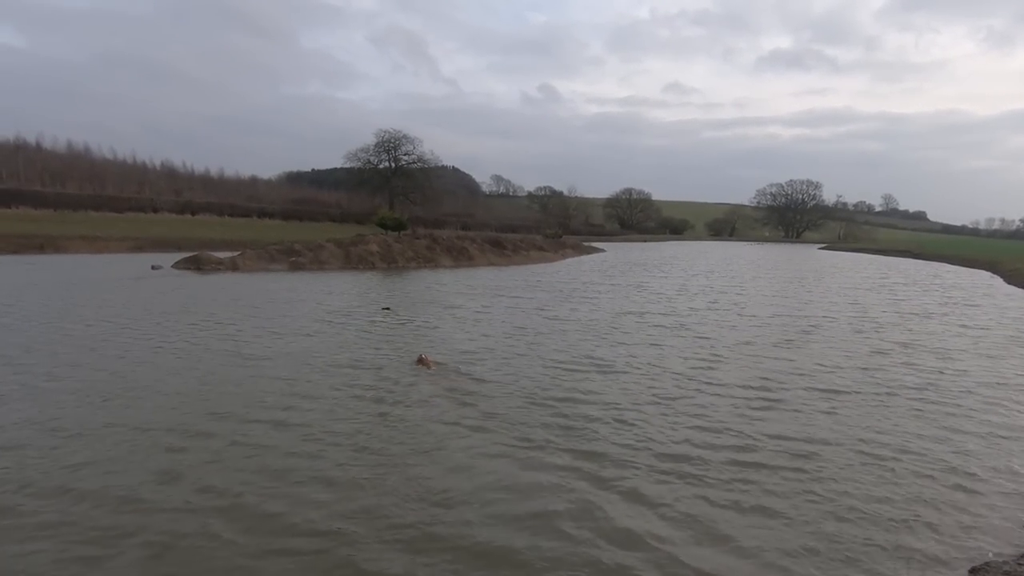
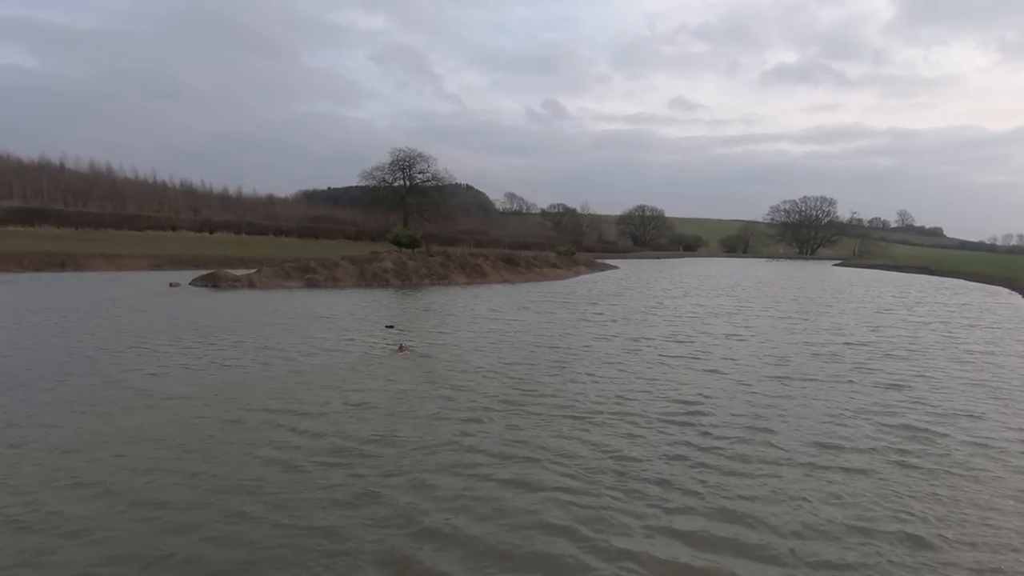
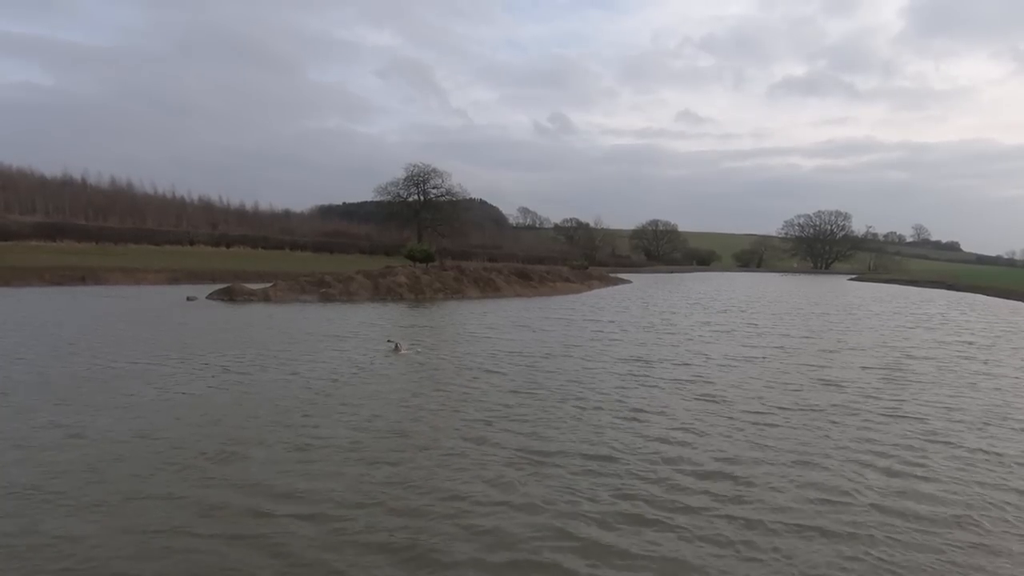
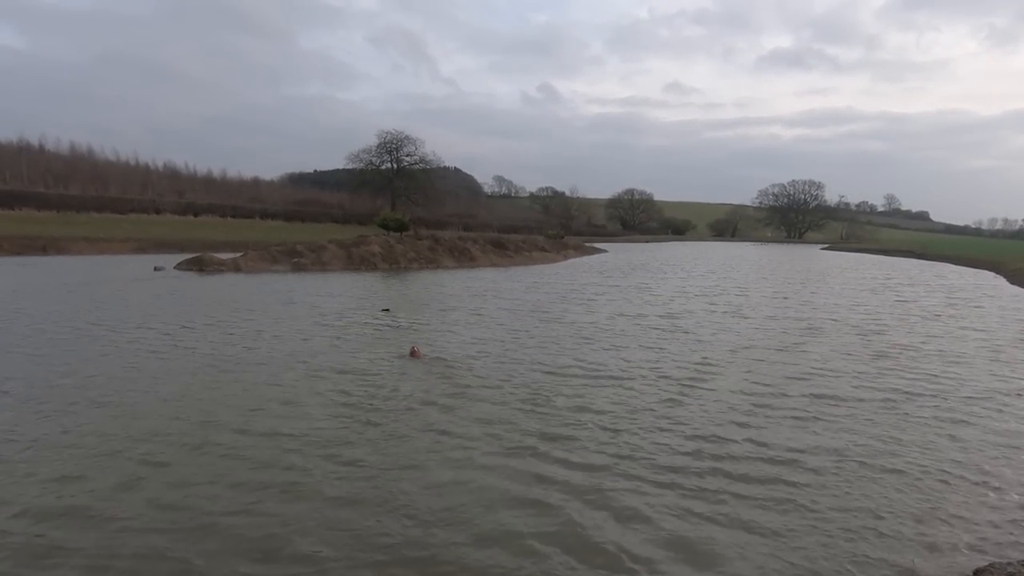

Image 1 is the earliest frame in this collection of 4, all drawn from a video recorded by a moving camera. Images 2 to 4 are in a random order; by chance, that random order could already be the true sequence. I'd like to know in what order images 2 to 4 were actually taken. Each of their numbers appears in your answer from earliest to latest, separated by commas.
4, 2, 3
